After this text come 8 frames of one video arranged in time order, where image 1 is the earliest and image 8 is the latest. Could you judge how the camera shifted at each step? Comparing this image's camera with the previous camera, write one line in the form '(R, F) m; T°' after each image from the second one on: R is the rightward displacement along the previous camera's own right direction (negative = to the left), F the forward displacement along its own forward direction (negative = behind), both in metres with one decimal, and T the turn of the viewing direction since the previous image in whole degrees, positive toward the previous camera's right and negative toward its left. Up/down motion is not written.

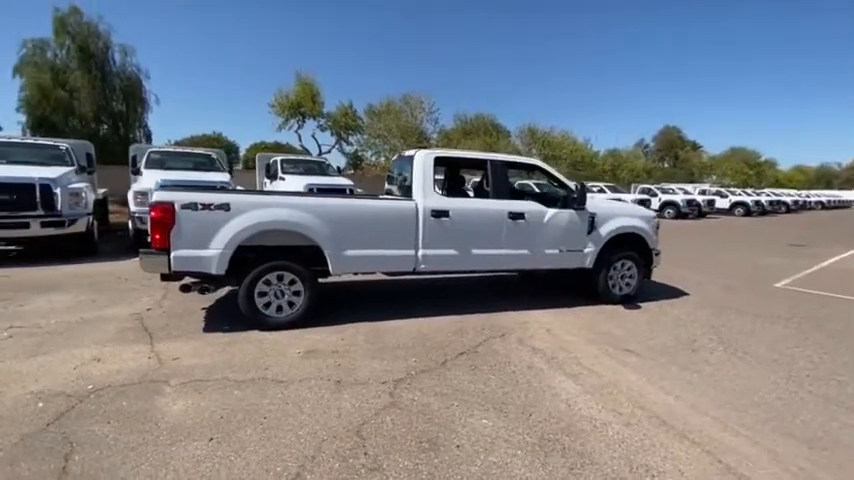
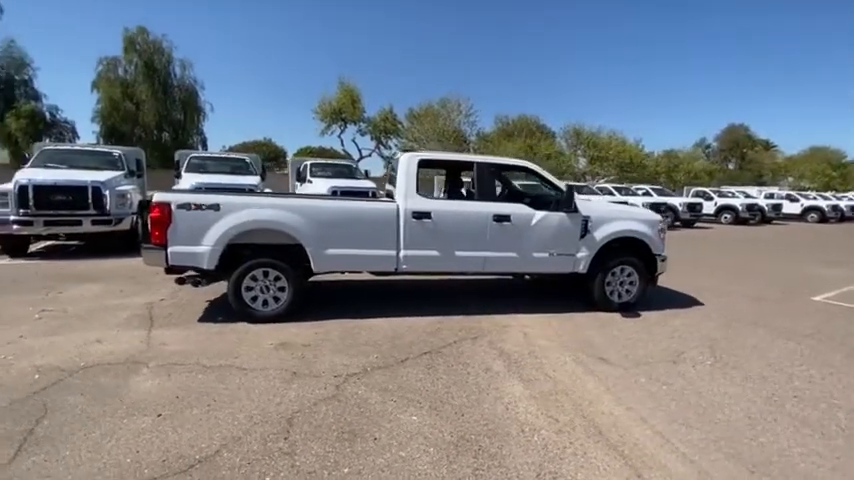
(+1.1, 0.0) m; -7°
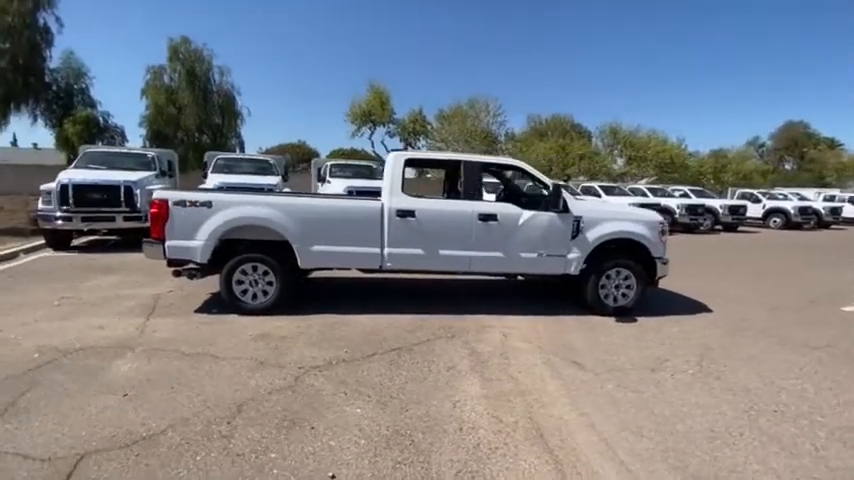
(+0.9, 0.0) m; -5°
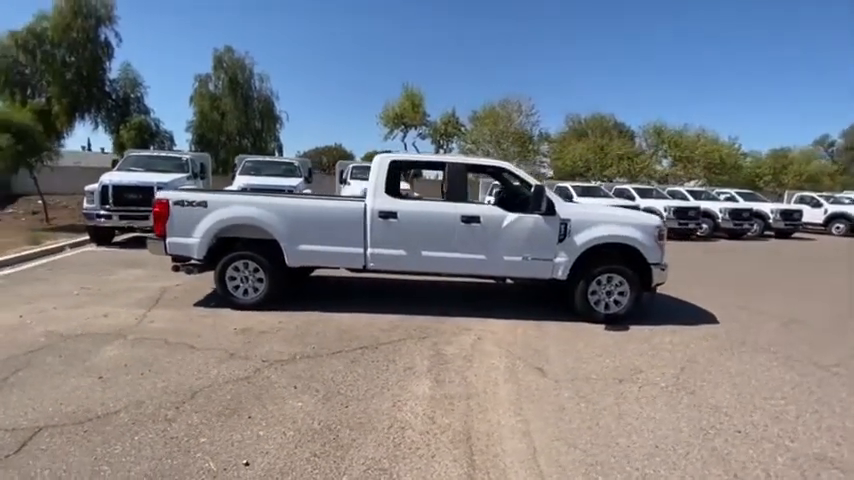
(+1.0, 0.0) m; -6°
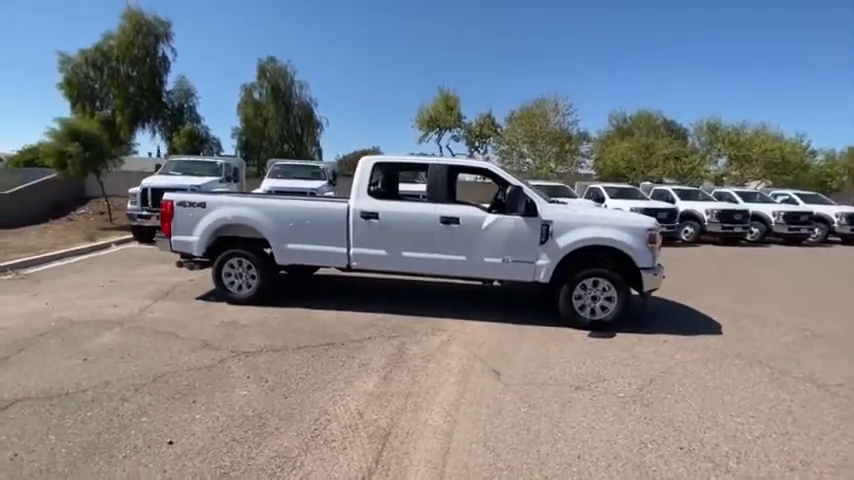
(+1.1, 0.0) m; -7°
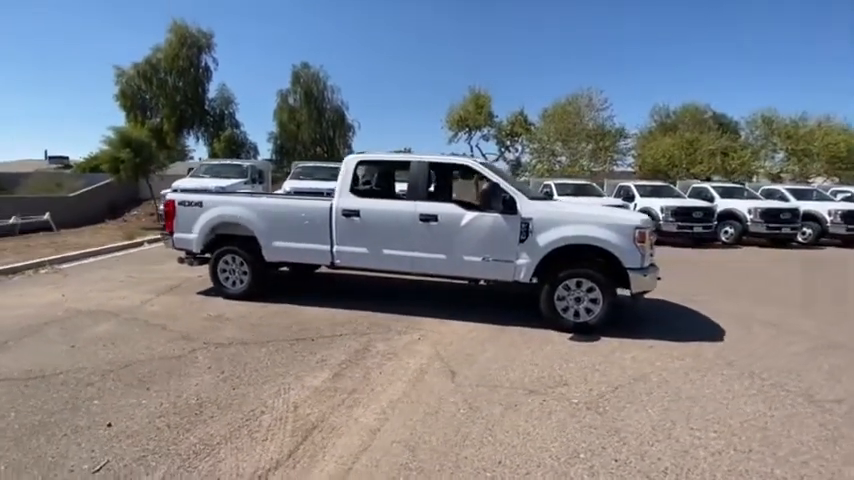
(+1.1, +0.1) m; -6°
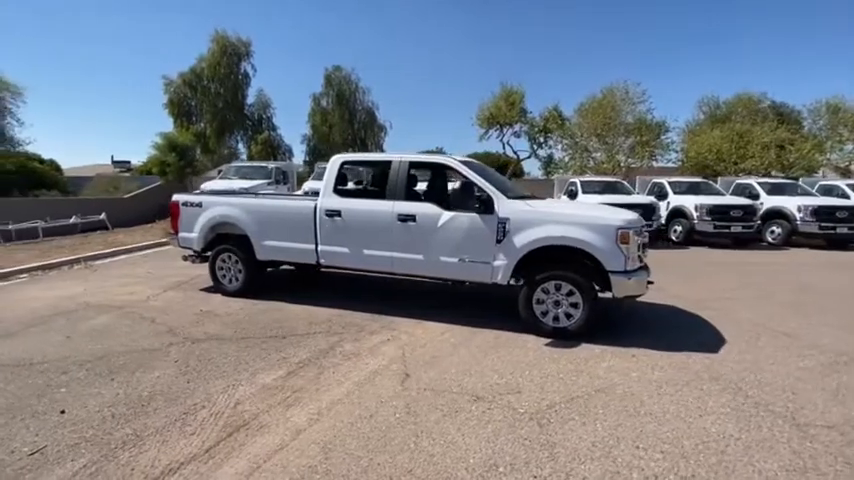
(+1.1, +0.1) m; -6°
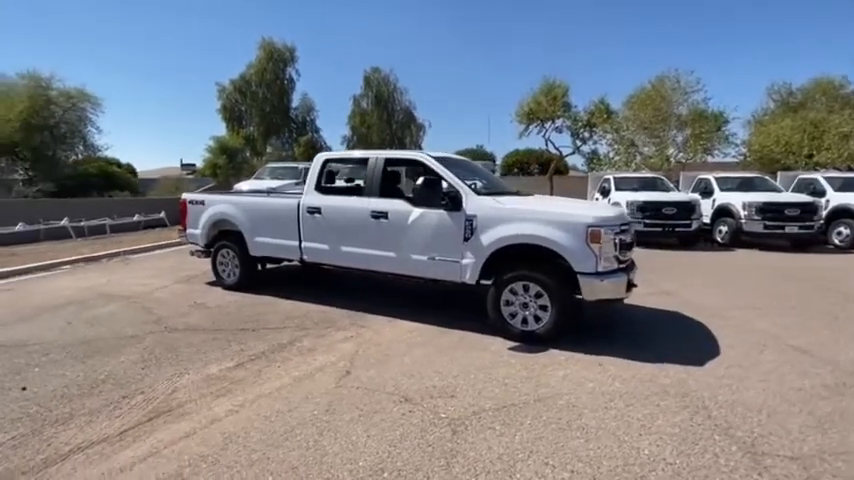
(+1.3, +0.2) m; -7°
